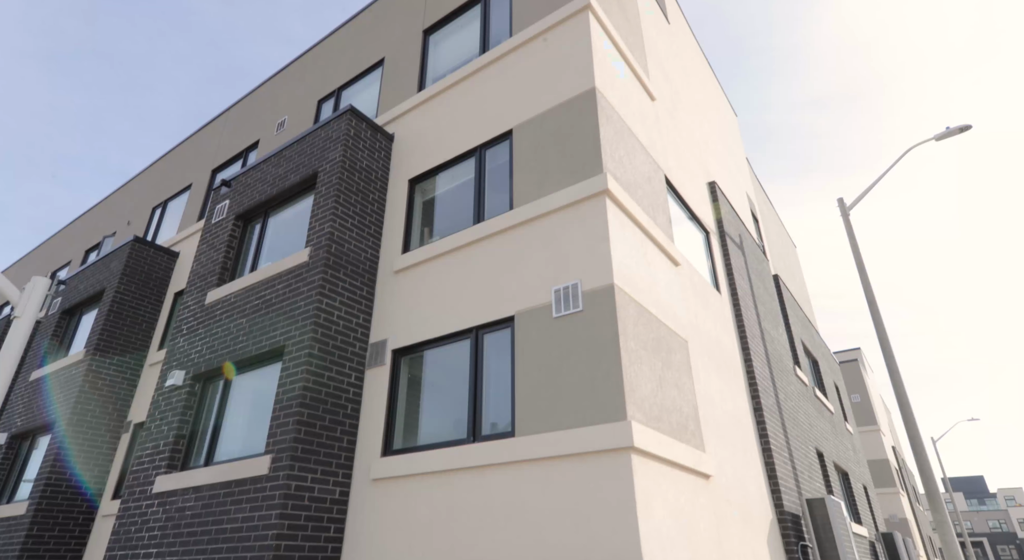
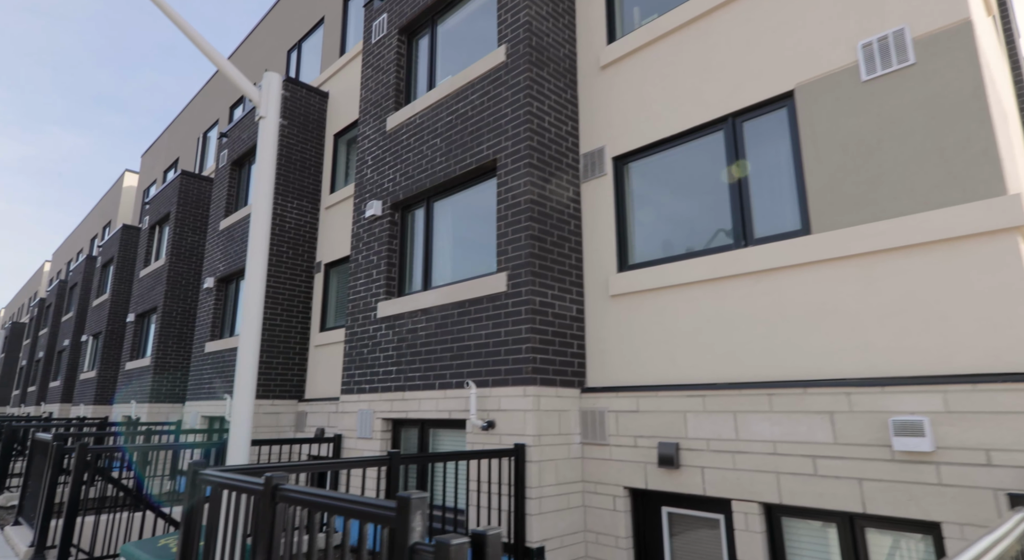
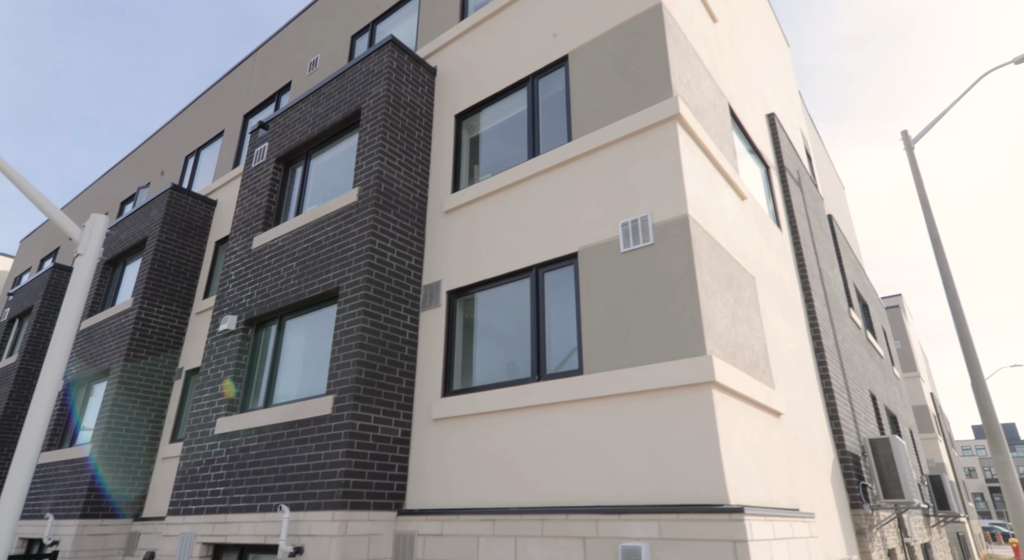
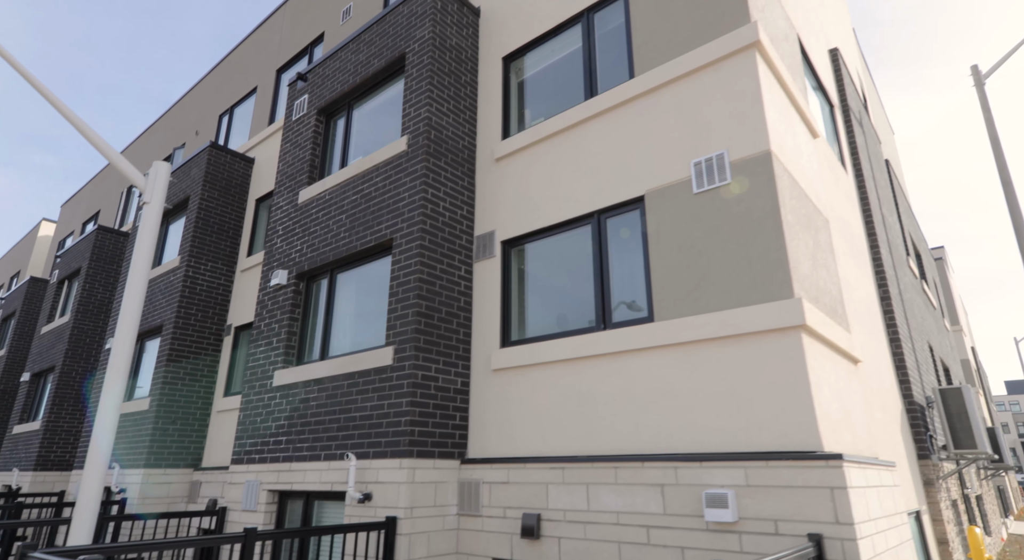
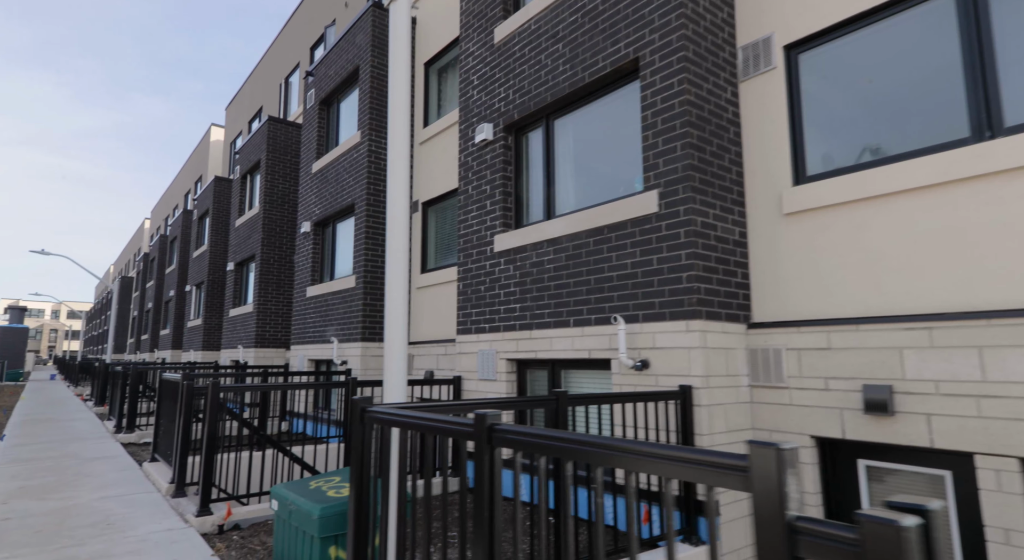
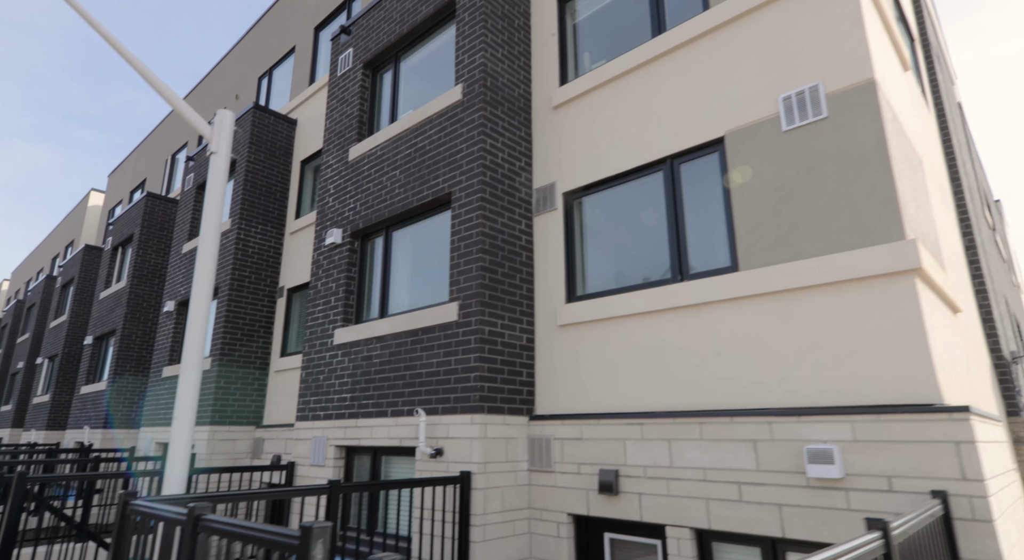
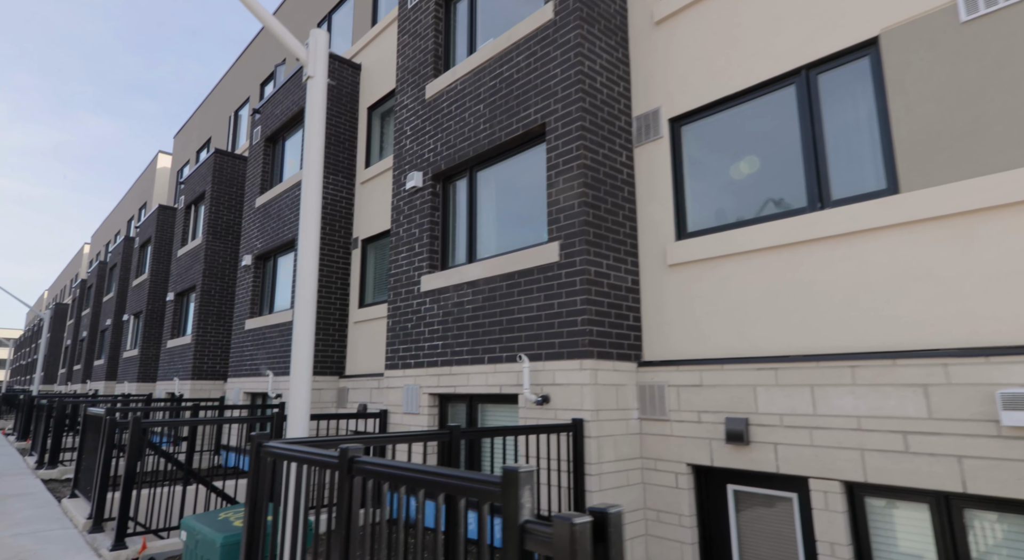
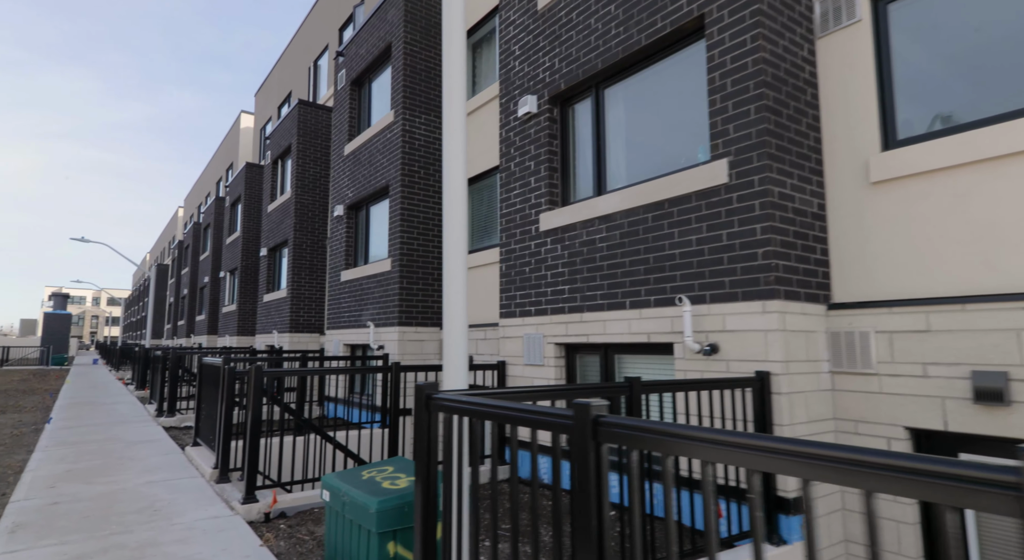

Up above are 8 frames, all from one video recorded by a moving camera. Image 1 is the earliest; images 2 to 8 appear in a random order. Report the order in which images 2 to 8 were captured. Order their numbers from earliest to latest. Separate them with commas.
3, 4, 6, 2, 7, 5, 8
